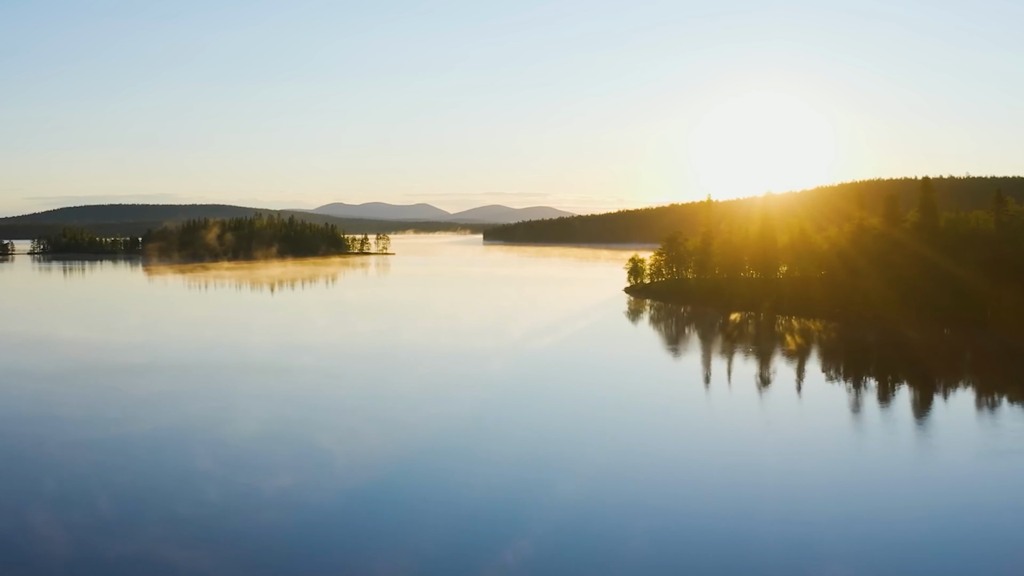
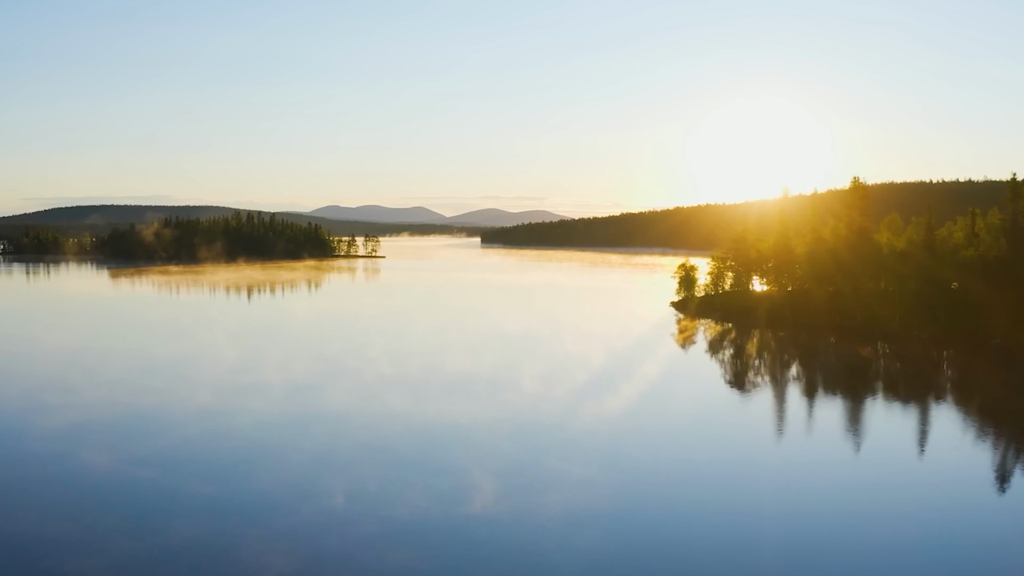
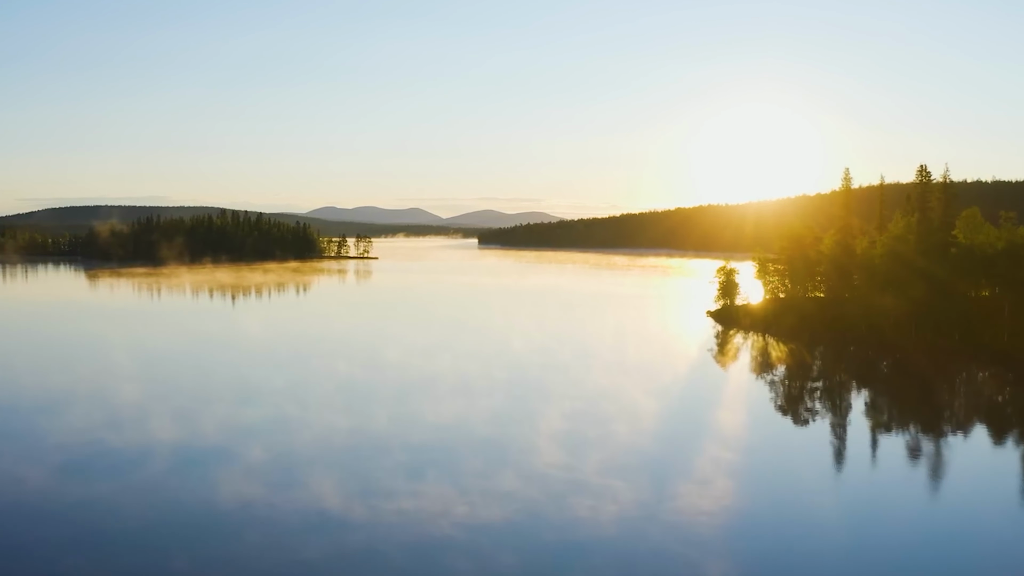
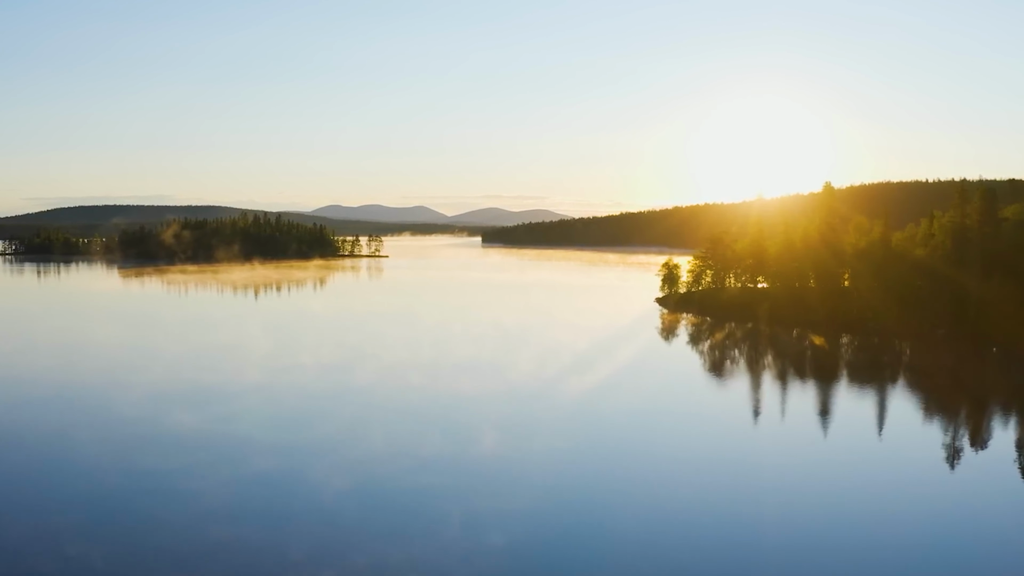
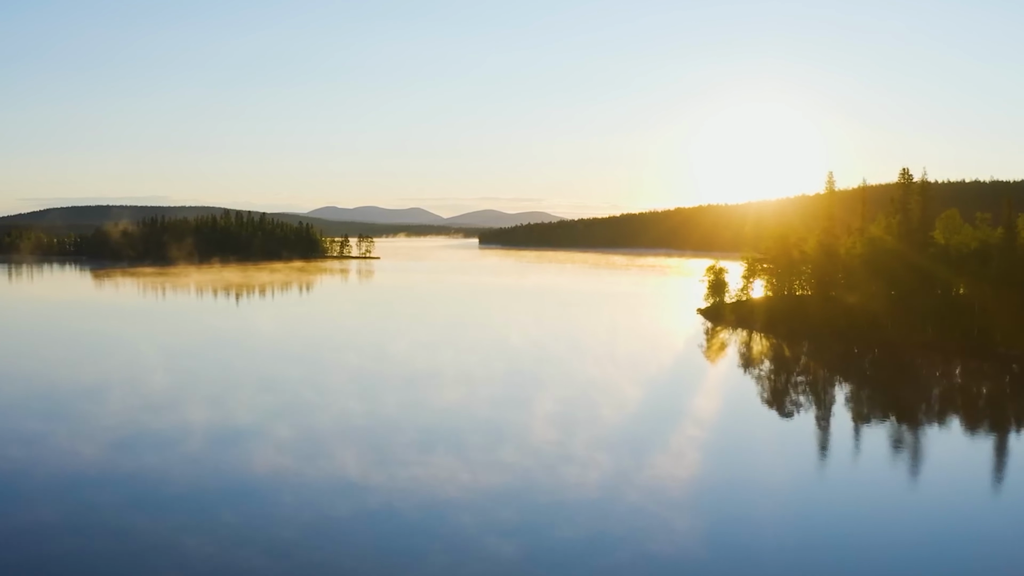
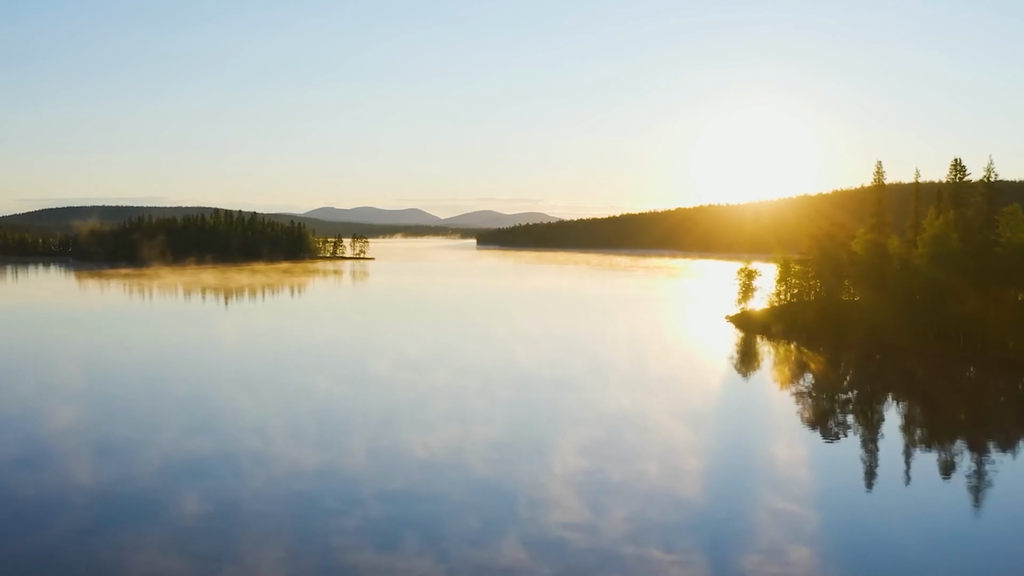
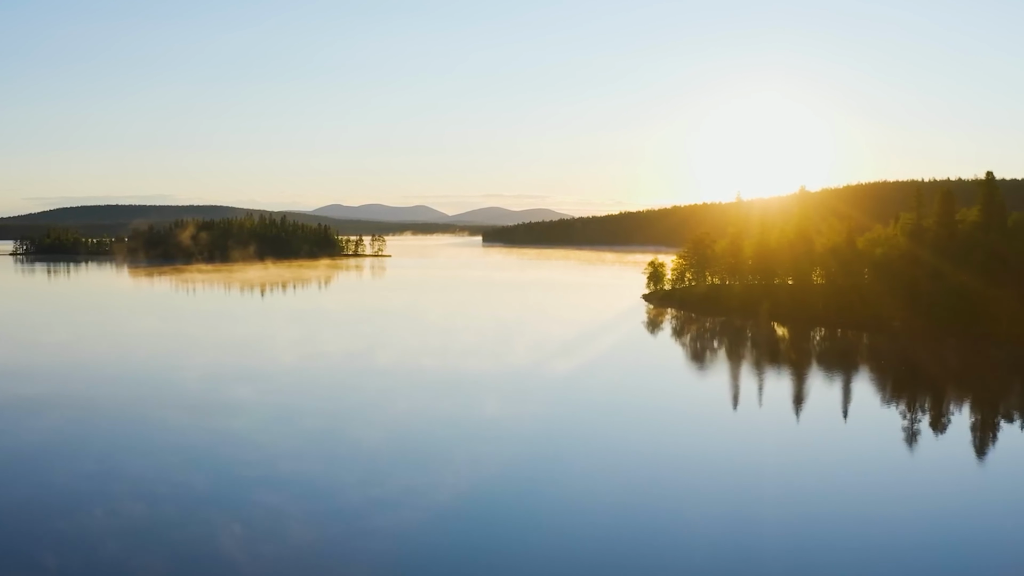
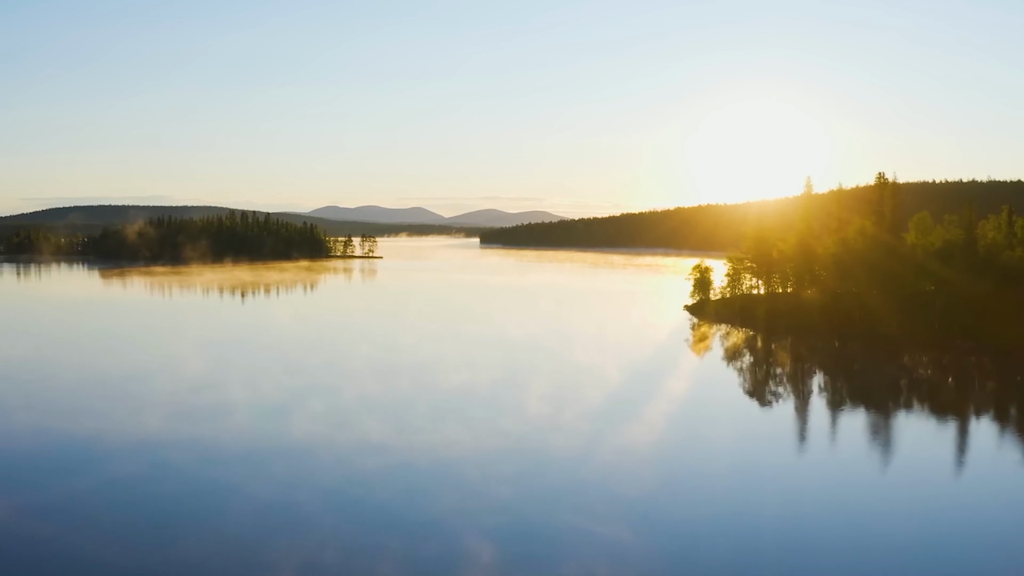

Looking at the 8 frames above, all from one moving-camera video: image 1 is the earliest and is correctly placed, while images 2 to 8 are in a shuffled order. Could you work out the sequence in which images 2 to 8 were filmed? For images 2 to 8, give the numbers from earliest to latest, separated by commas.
7, 4, 2, 8, 5, 3, 6
